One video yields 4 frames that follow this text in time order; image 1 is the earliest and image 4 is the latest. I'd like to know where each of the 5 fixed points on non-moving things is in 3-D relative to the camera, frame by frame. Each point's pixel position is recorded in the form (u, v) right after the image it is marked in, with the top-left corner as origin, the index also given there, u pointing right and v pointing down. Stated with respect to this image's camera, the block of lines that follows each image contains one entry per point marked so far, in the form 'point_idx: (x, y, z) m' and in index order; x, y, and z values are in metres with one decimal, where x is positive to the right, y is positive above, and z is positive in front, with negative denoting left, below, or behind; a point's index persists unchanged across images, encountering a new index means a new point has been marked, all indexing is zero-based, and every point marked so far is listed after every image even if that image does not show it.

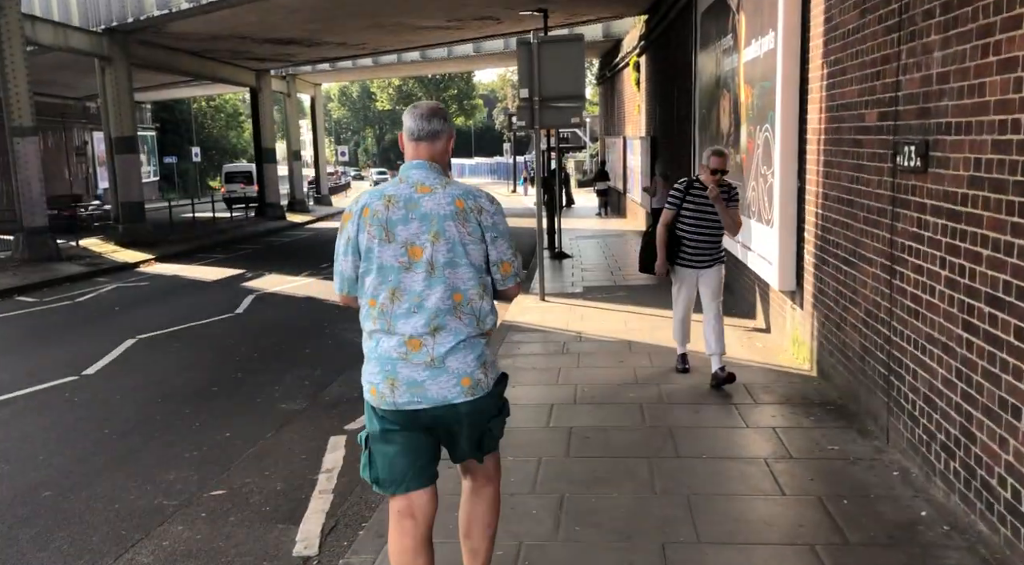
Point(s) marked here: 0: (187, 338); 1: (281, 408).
0: (-3.8, -0.6, +9.5) m
1: (-1.8, -1.0, +6.4) m
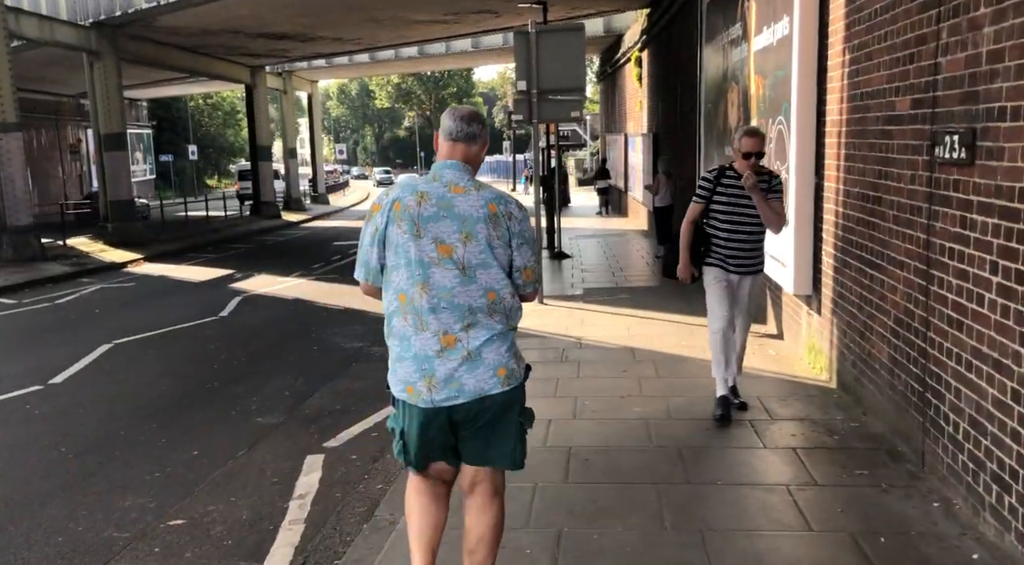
0: (-3.8, -0.7, +9.0) m
1: (-1.9, -1.0, +6.0) m
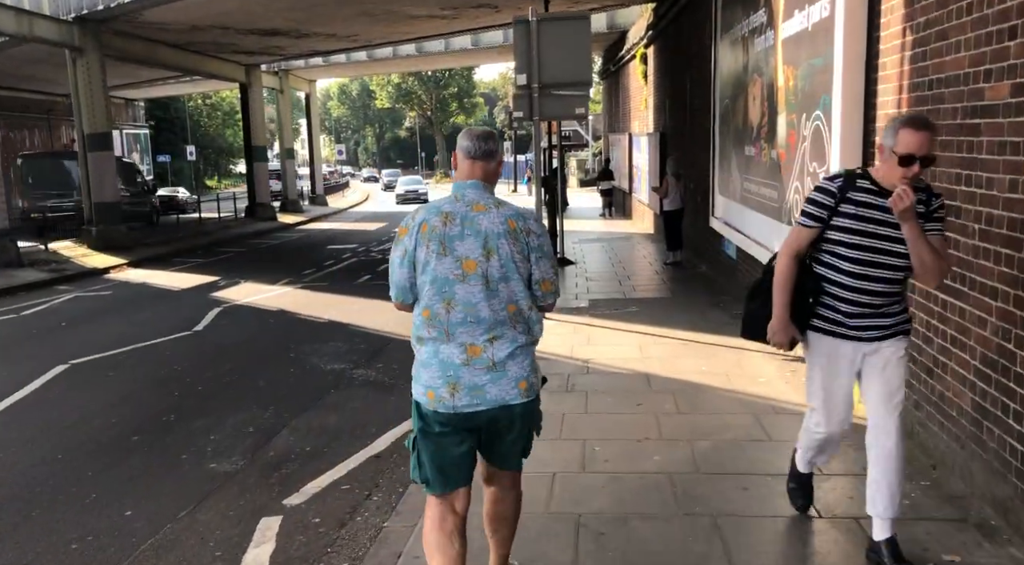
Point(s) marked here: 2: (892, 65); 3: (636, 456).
0: (-3.9, -0.8, +8.2) m
1: (-1.9, -1.2, +5.1) m
2: (+2.3, +1.3, +4.9) m
3: (+0.7, -1.0, +4.7) m
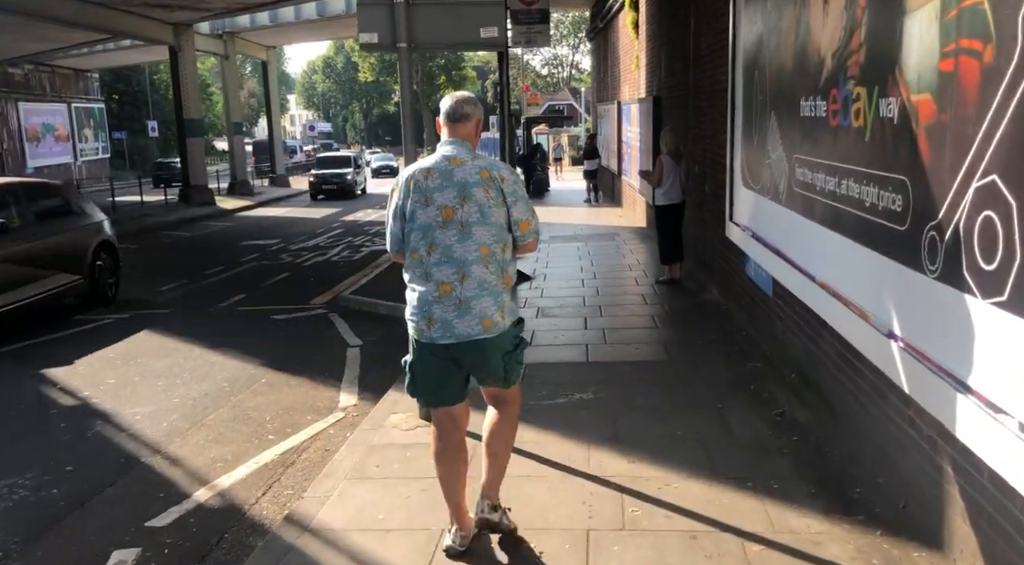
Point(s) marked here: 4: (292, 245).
0: (-4.8, -1.3, +3.9) m
1: (-2.8, -1.7, +0.8) m
2: (+1.4, +0.8, +0.6) m
3: (-0.2, -1.6, +0.5) m
4: (-4.6, +0.8, +17.0) m
